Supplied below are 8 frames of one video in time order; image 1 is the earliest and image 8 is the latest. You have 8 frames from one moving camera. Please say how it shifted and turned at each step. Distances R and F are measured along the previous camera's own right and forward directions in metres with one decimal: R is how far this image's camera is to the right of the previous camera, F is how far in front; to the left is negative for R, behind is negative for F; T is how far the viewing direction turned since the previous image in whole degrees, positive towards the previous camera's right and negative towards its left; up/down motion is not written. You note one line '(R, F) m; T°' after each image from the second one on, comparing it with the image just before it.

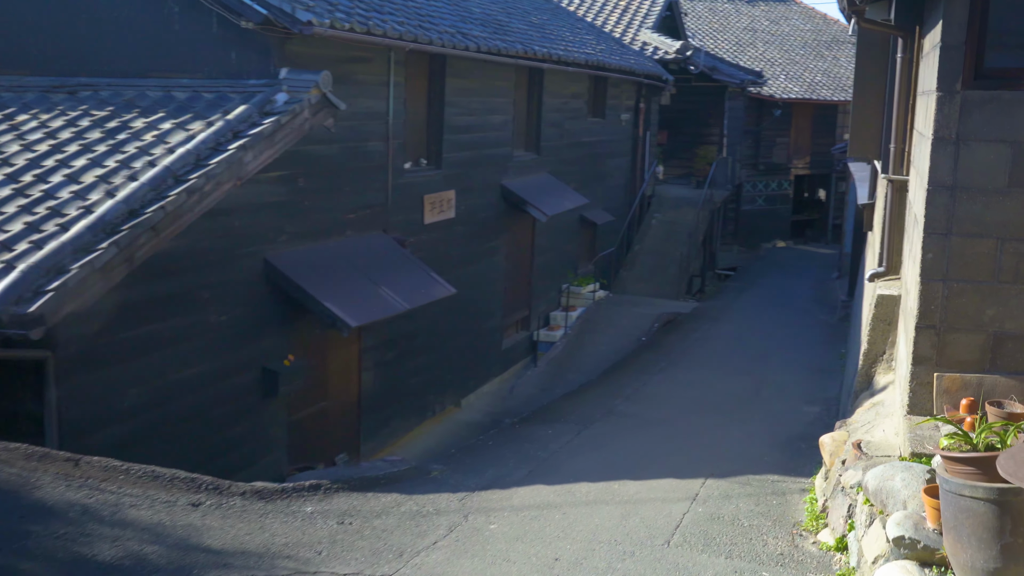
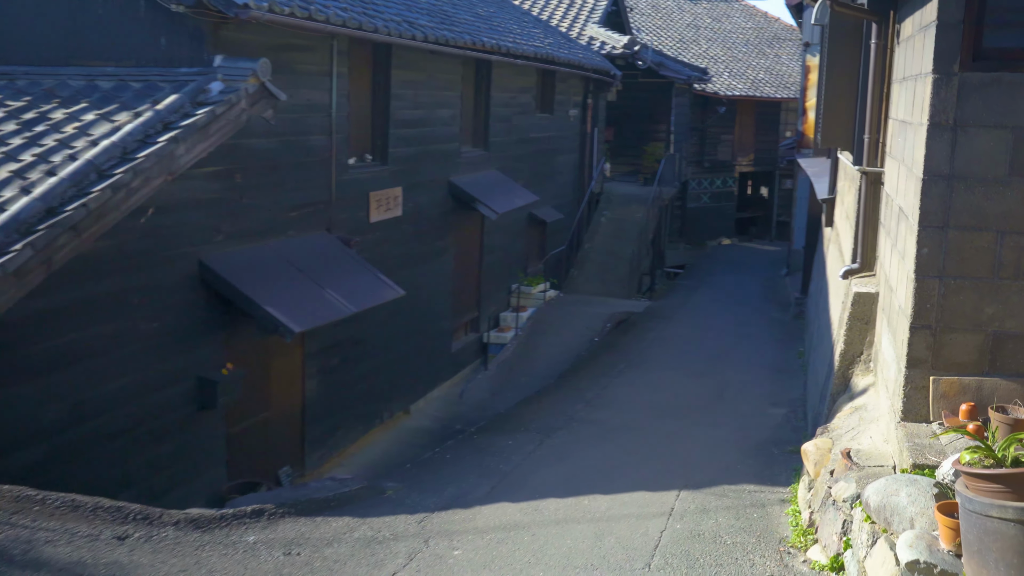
(-0.1, +0.4) m; +3°
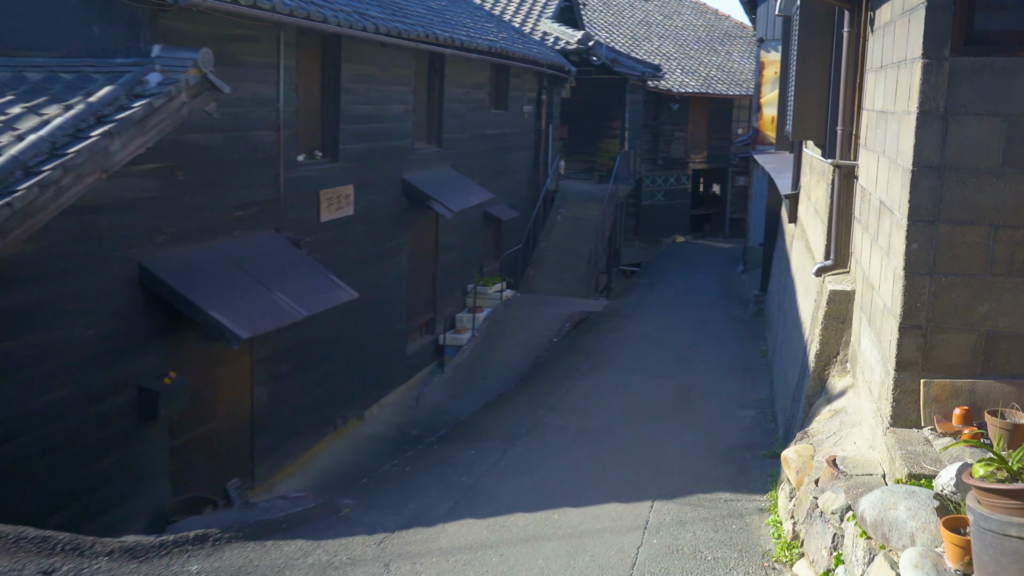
(0.0, +0.3) m; +3°
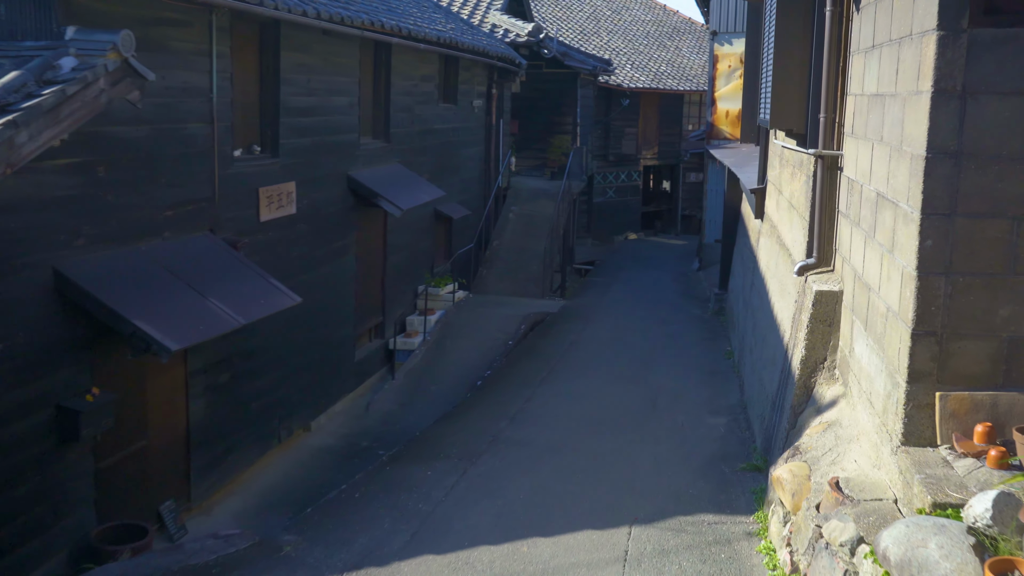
(0.0, +0.5) m; +3°
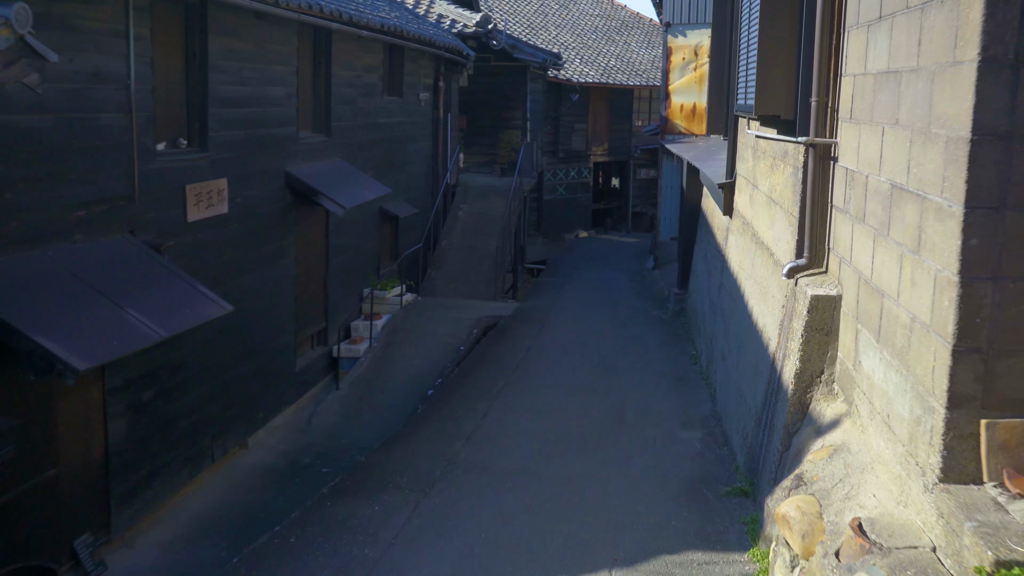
(0.0, +0.6) m; +3°
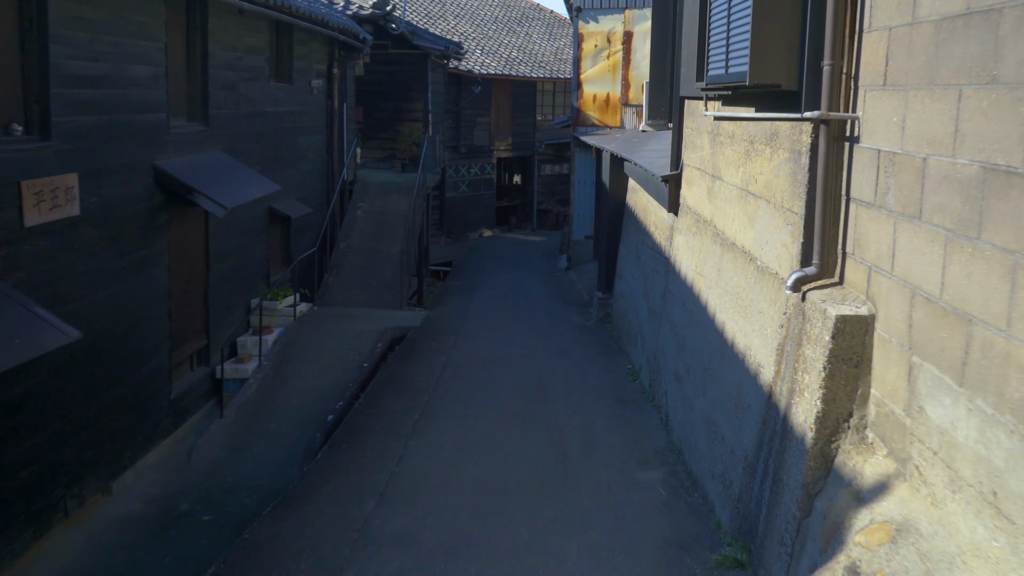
(-0.1, +1.1) m; +6°
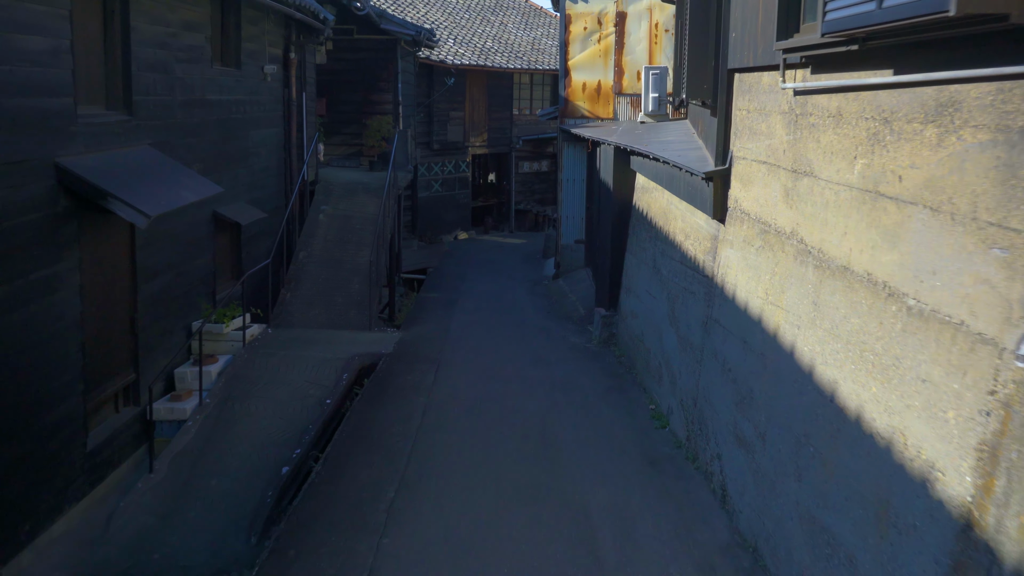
(-0.2, +1.6) m; +2°
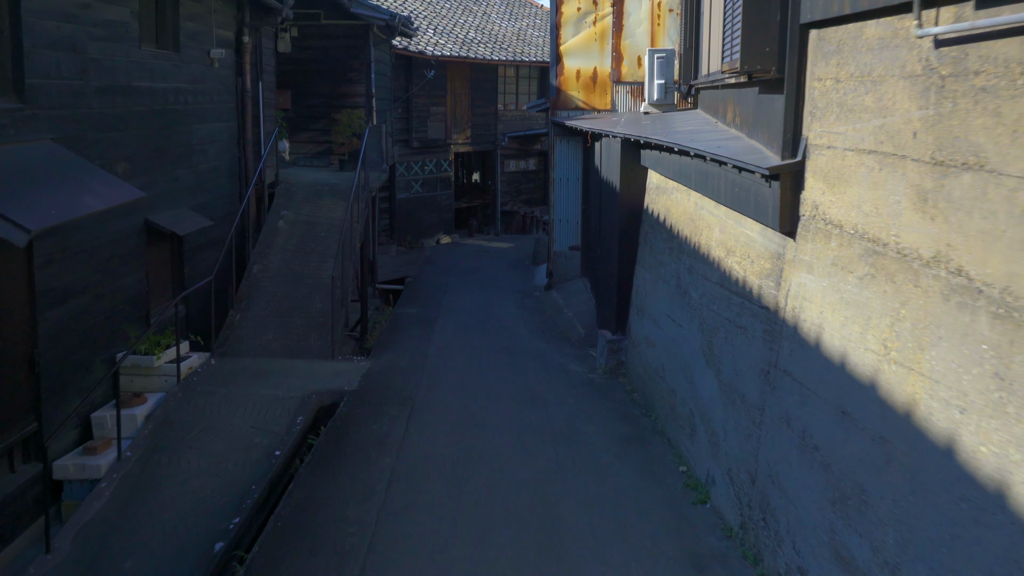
(0.0, +1.5) m; +1°
